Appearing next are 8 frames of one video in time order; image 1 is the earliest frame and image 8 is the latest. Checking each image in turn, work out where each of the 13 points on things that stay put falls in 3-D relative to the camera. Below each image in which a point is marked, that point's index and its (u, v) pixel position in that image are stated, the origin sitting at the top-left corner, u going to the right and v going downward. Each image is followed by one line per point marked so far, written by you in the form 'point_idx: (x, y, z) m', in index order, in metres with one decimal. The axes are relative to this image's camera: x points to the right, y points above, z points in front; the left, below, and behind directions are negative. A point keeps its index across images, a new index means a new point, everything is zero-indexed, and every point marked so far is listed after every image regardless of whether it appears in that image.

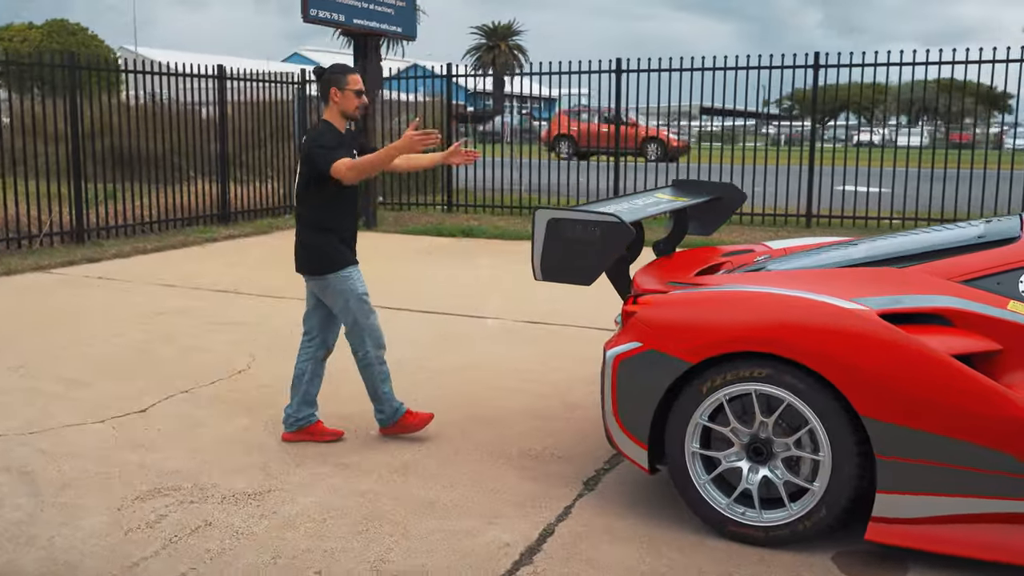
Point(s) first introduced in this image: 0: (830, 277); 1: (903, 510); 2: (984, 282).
0: (+1.2, 0.0, +3.6) m
1: (+1.3, -0.7, +3.3) m
2: (+1.6, 0.0, +3.3) m
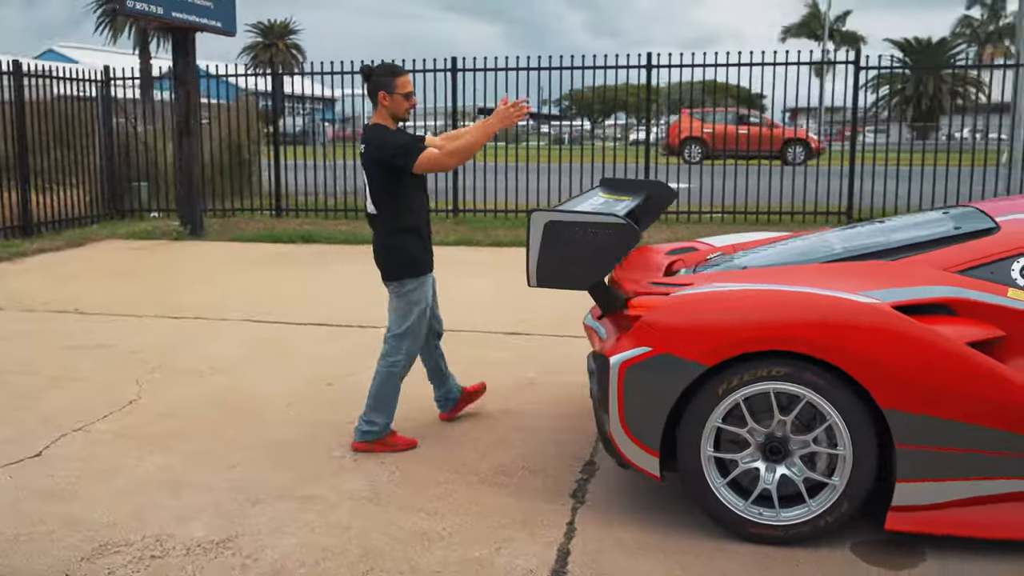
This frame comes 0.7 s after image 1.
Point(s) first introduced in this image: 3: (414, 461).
0: (+1.2, +0.1, +3.7) m
1: (+1.4, -0.7, +3.4) m
2: (+1.6, +0.1, +3.5) m
3: (-0.4, -0.8, +4.4) m
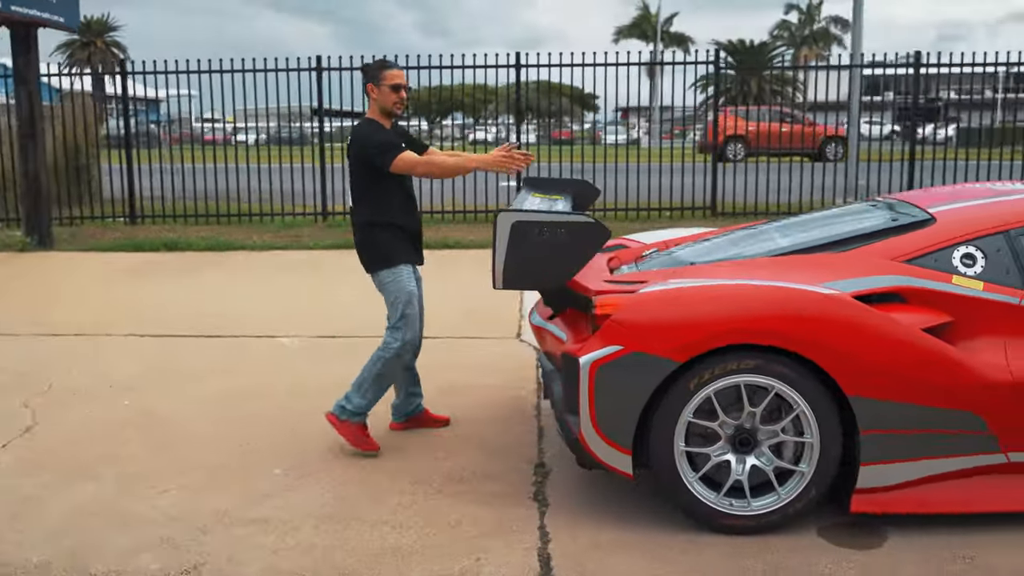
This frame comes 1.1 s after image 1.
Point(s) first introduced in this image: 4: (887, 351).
0: (+1.0, +0.1, +3.8) m
1: (+1.3, -0.7, +3.5) m
2: (+1.5, +0.1, +3.7) m
3: (-0.6, -0.8, +4.2) m
4: (+1.3, -0.2, +3.5) m
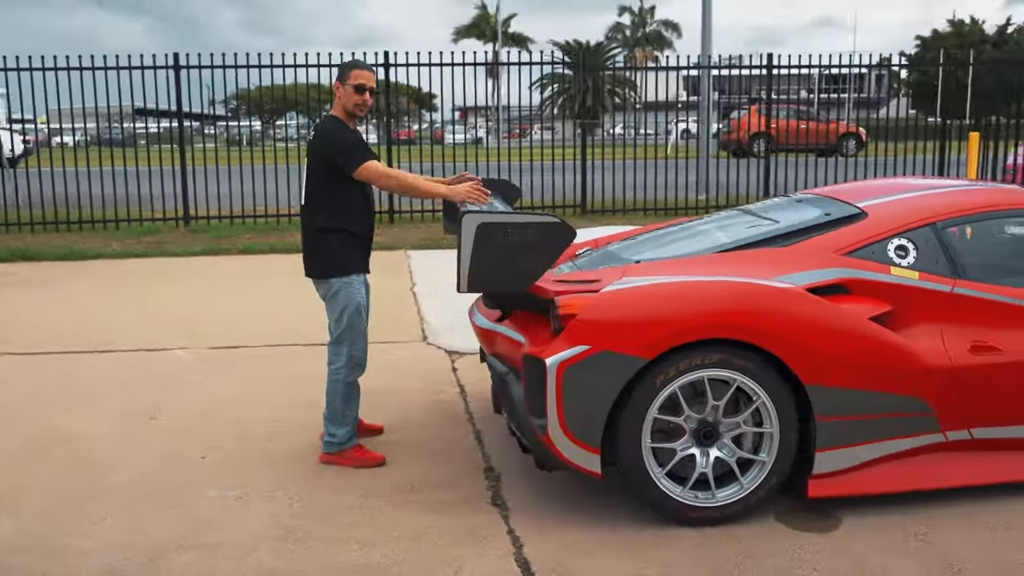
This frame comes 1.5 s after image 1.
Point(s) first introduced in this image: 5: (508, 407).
0: (+0.8, +0.1, +3.9) m
1: (+1.2, -0.6, +3.7) m
2: (+1.3, +0.1, +3.8) m
3: (-0.8, -0.8, +4.0) m
4: (+1.2, -0.2, +3.6) m
5: (0.0, -0.5, +3.9) m
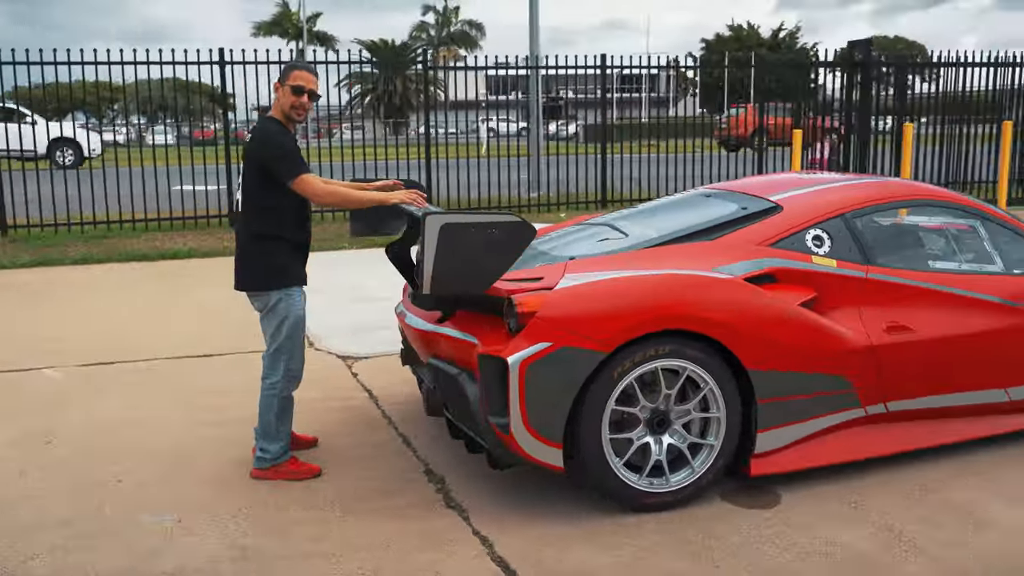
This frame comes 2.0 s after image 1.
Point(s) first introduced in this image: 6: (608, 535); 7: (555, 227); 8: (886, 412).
0: (+0.6, +0.1, +4.0) m
1: (+1.0, -0.6, +3.9) m
2: (+1.1, +0.2, +4.1) m
3: (-1.0, -0.8, +3.9) m
4: (+1.0, -0.1, +3.8) m
5: (-0.2, -0.5, +3.9) m
6: (+0.3, -0.9, +3.6) m
7: (+0.2, +0.3, +5.0) m
8: (+1.5, -0.5, +4.1) m
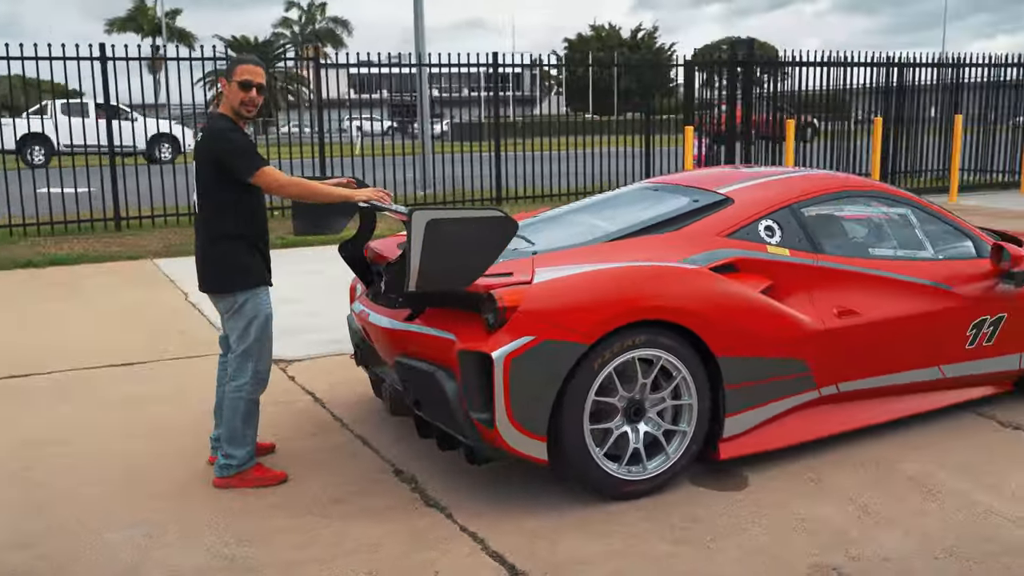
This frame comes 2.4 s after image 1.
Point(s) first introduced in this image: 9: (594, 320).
0: (+0.5, +0.2, +4.1) m
1: (+0.9, -0.6, +4.1) m
2: (+1.0, +0.2, +4.2) m
3: (-1.1, -0.9, +3.7) m
4: (+0.9, -0.1, +4.0) m
5: (-0.3, -0.5, +3.9) m
6: (+0.3, -0.9, +3.7) m
7: (0.0, +0.3, +5.0) m
8: (+1.4, -0.4, +4.3) m
9: (+0.3, -0.1, +3.7) m
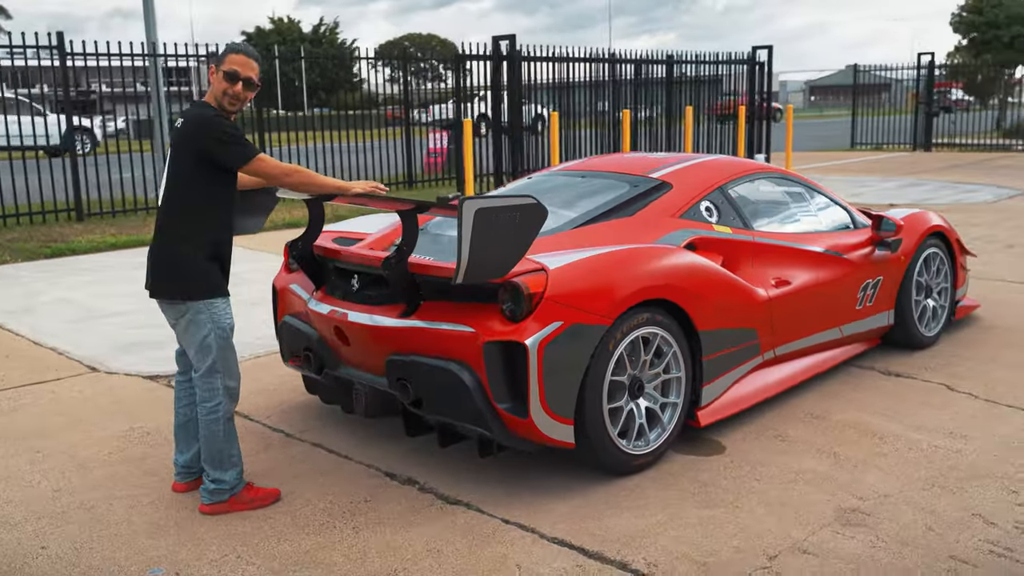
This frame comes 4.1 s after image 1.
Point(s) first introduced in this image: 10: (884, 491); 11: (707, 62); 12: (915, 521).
0: (+0.4, +0.2, +4.2) m
1: (+0.9, -0.5, +4.3) m
2: (+0.8, +0.3, +4.5) m
3: (-0.9, -0.9, +3.4) m
4: (+0.8, 0.0, +4.2) m
5: (-0.3, -0.4, +3.8) m
6: (+0.4, -0.8, +3.8) m
7: (-0.4, +0.4, +4.9) m
8: (+1.2, -0.3, +4.7) m
9: (+0.4, -0.1, +3.8) m
10: (+1.4, -0.8, +3.8) m
11: (+3.3, +3.8, +16.7) m
12: (+1.4, -0.8, +3.6) m
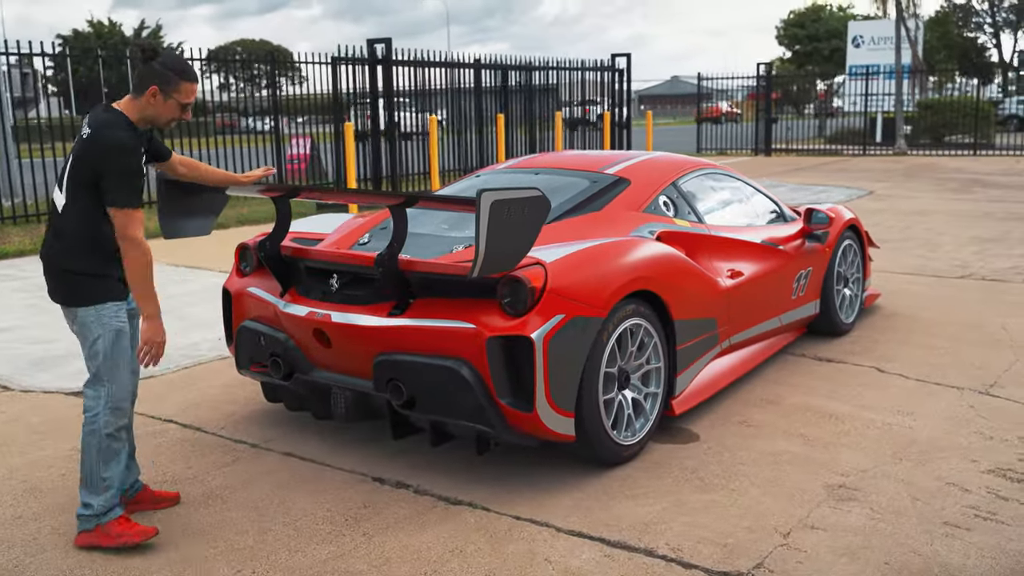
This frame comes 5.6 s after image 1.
0: (+0.3, +0.3, +4.3) m
1: (+0.8, -0.4, +4.4) m
2: (+0.6, +0.4, +4.6) m
3: (-0.8, -0.9, +3.2) m
4: (+0.7, 0.0, +4.3) m
5: (-0.3, -0.4, +3.7) m
6: (+0.4, -0.8, +3.8) m
7: (-0.6, +0.4, +4.8) m
8: (+1.1, -0.3, +4.9) m
9: (+0.3, 0.0, +3.8) m
10: (+1.4, -0.7, +4.0) m
11: (+1.0, +3.7, +17.1) m
12: (+1.5, -0.8, +3.8) m
